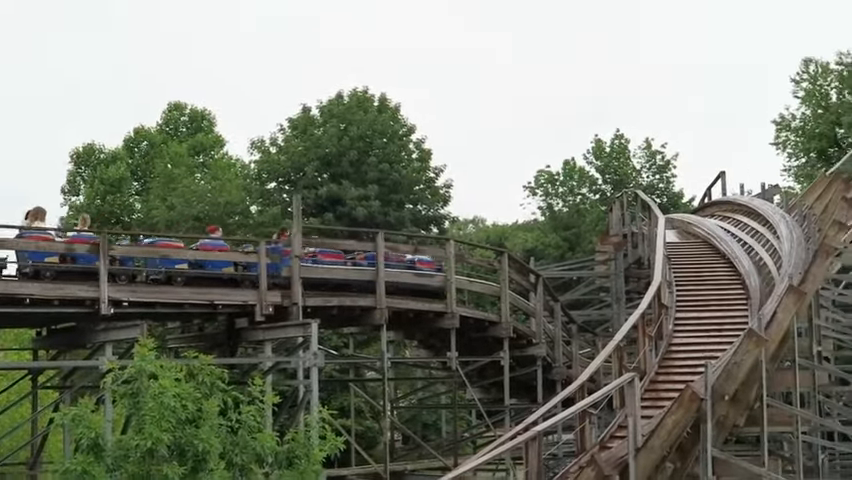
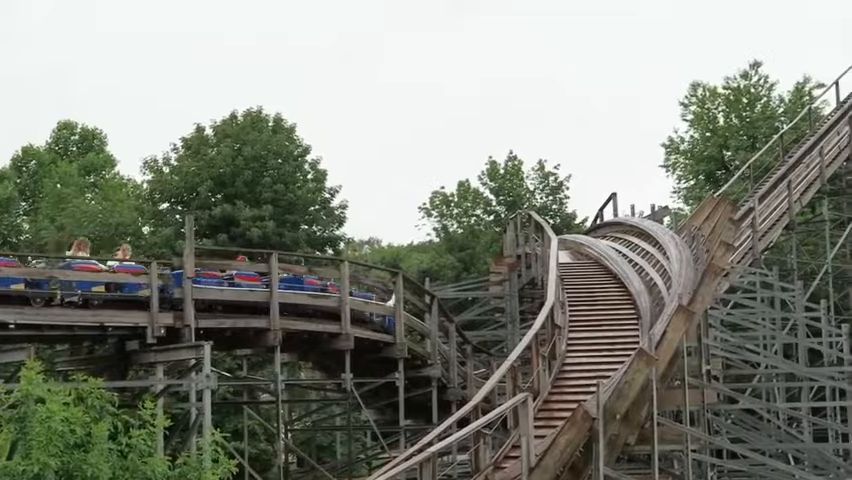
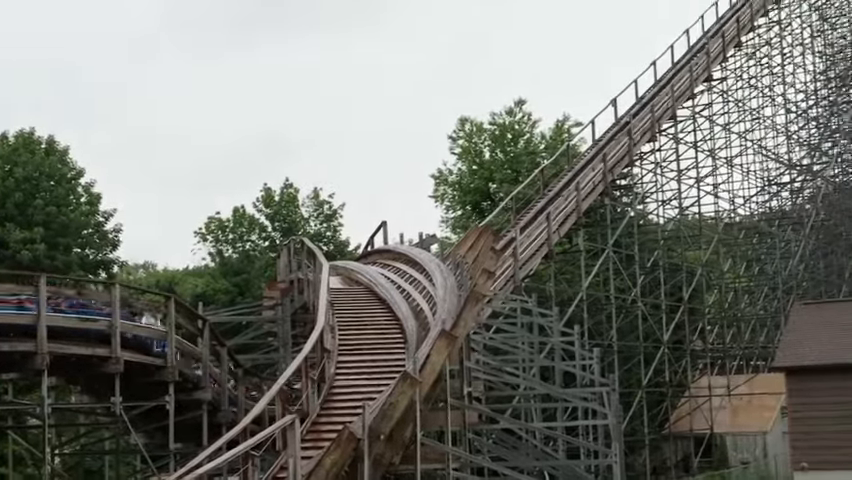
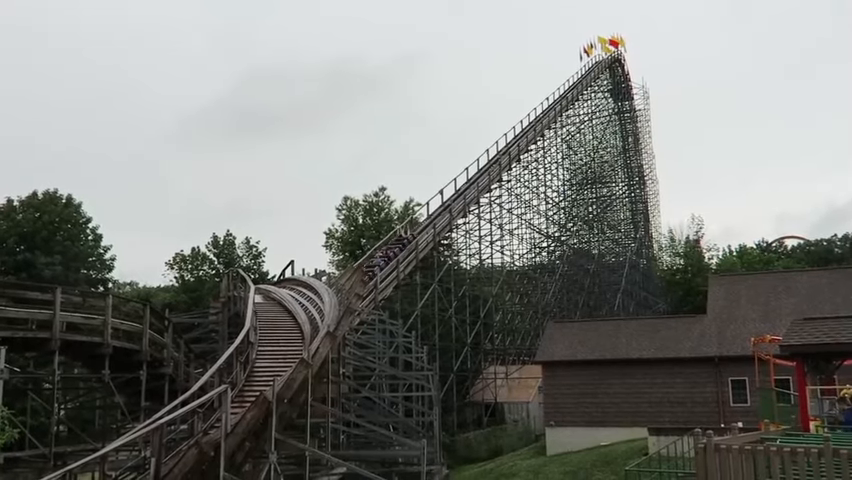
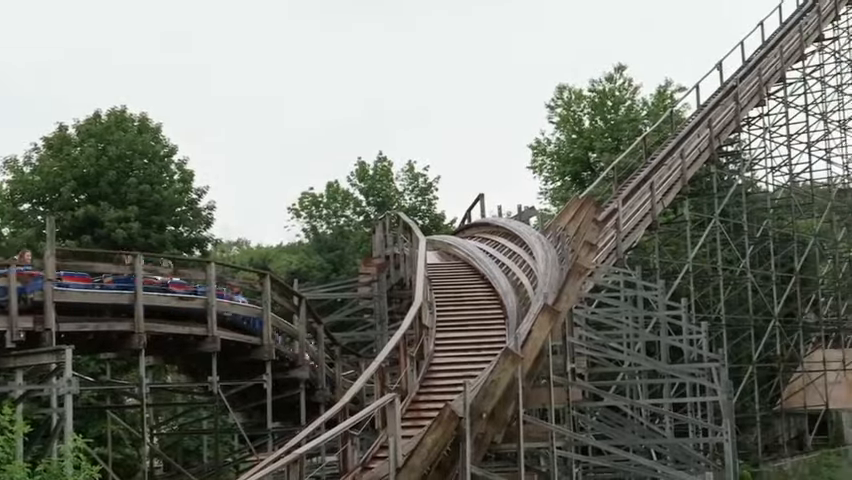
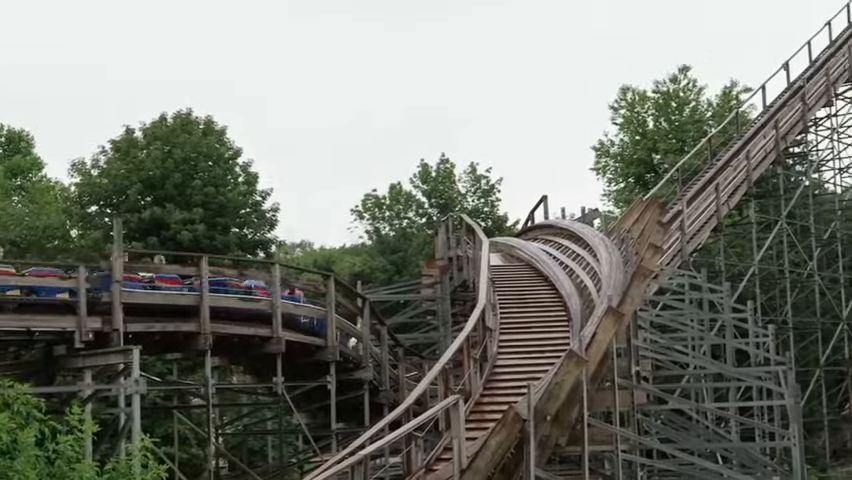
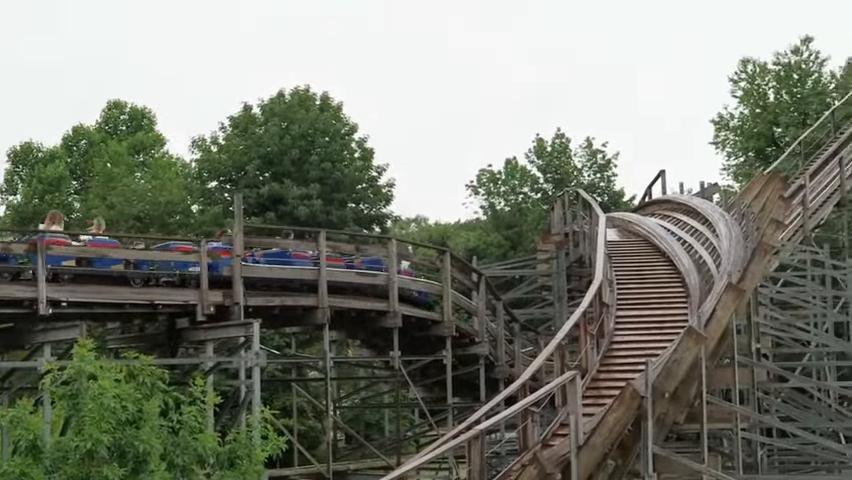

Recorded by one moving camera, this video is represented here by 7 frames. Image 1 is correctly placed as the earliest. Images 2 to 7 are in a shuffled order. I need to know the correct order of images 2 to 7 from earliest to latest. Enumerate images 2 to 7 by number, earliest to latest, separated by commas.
7, 2, 6, 5, 3, 4
